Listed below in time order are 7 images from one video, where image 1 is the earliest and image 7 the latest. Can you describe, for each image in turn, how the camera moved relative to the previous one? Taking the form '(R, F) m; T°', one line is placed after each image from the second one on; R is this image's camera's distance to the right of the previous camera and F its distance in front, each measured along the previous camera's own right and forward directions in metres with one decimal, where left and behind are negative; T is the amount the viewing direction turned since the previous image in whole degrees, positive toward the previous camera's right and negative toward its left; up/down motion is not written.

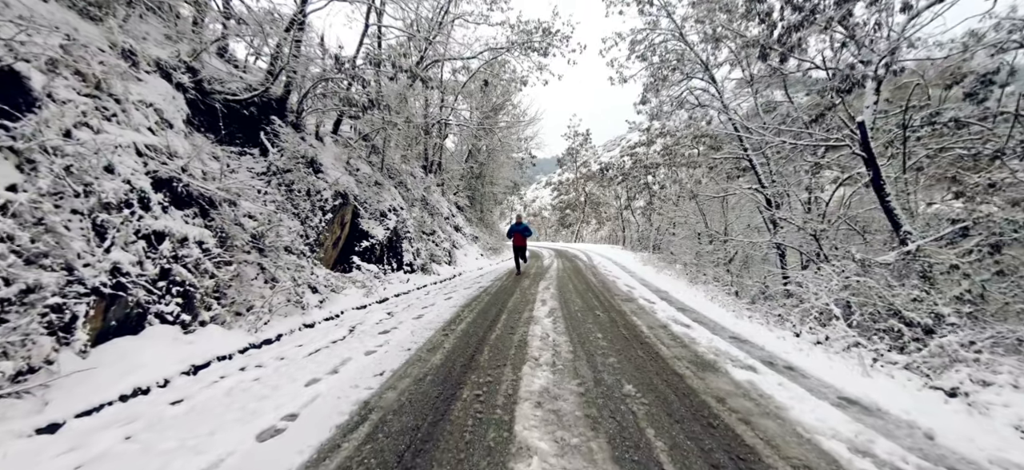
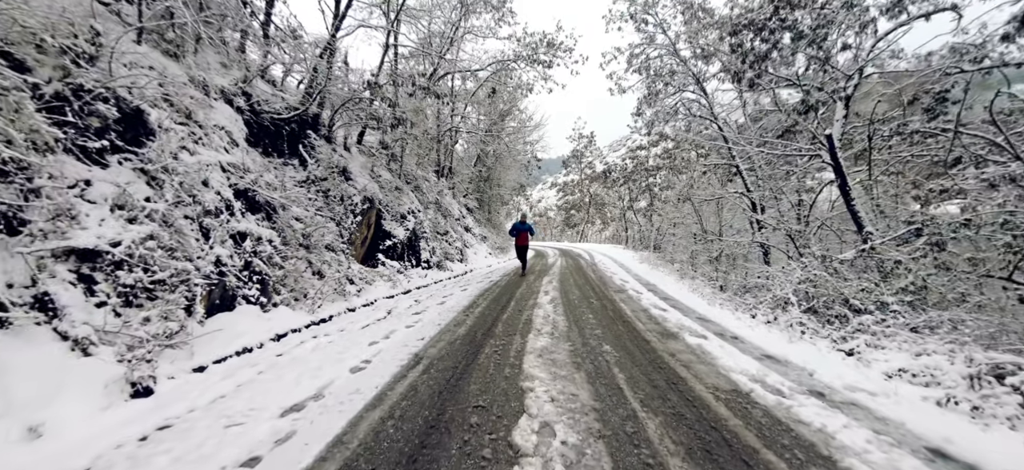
(0.0, -1.0) m; -1°
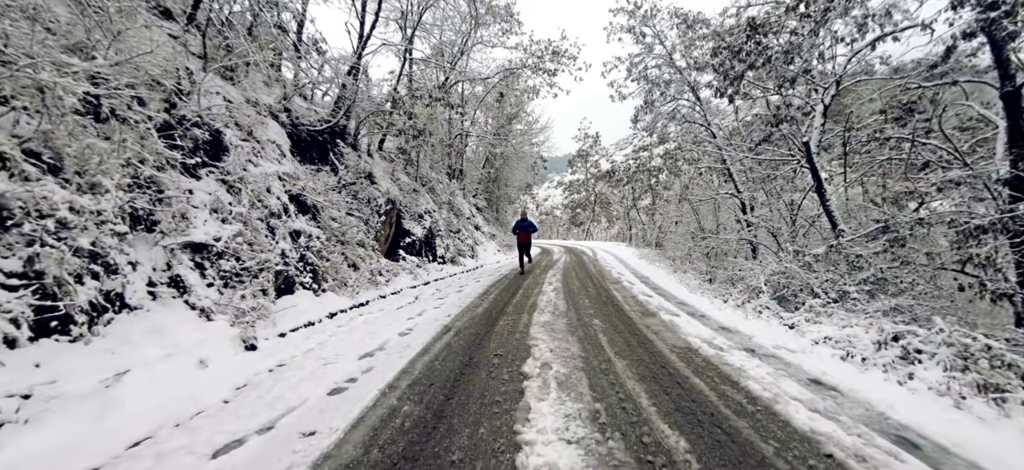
(0.0, -1.0) m; -1°
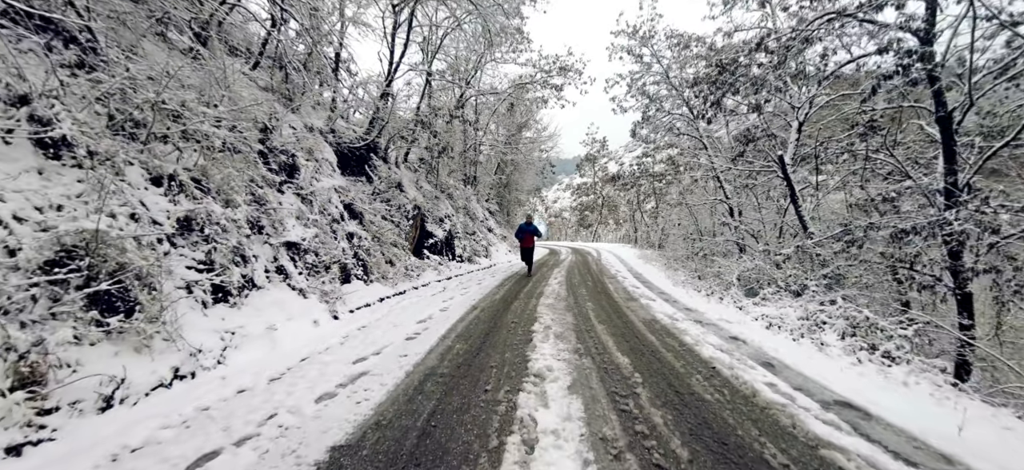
(0.0, -1.4) m; -1°
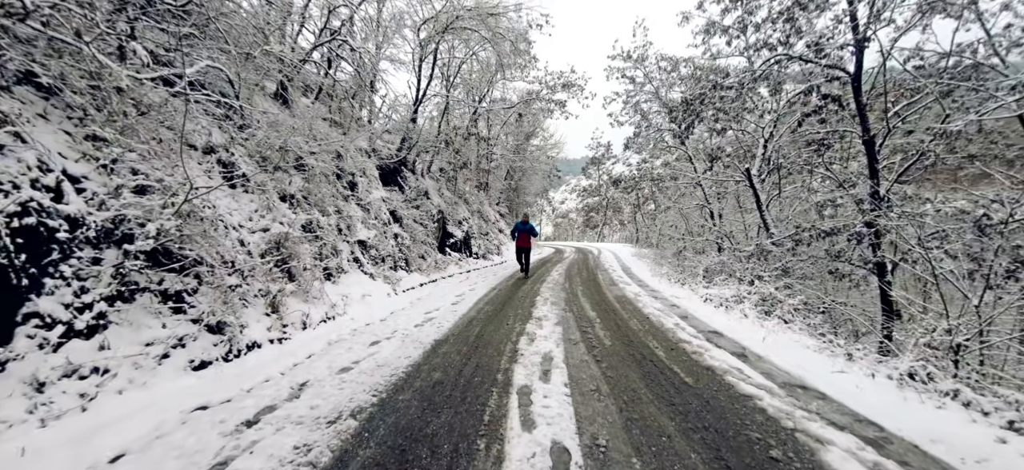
(0.0, -2.1) m; -1°
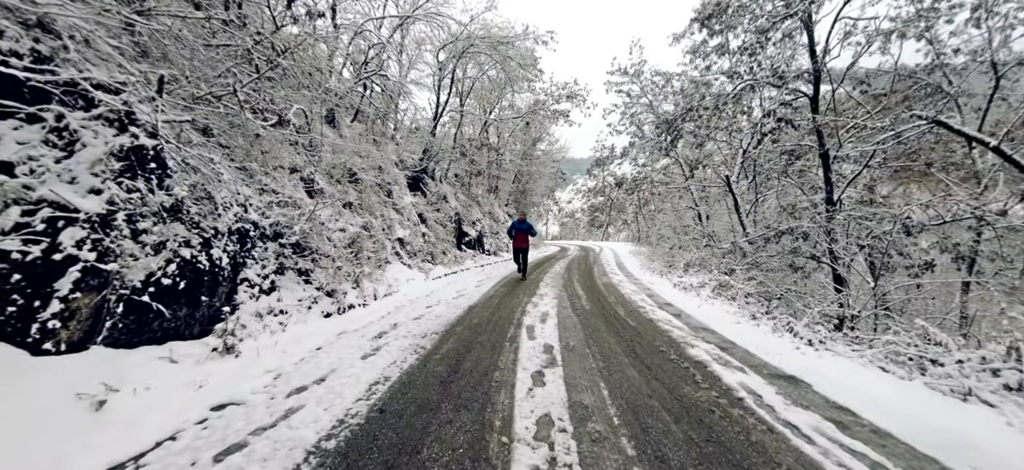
(-0.1, -2.0) m; -1°
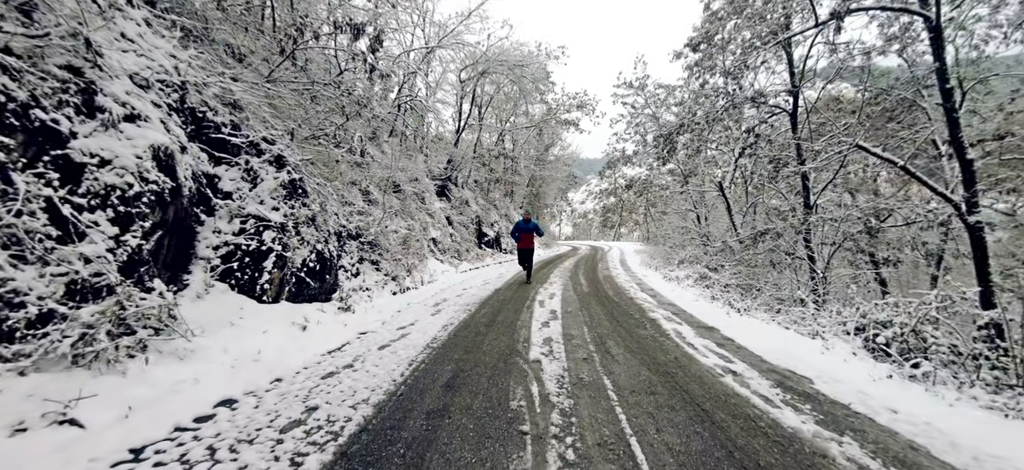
(0.0, -2.0) m; -2°
